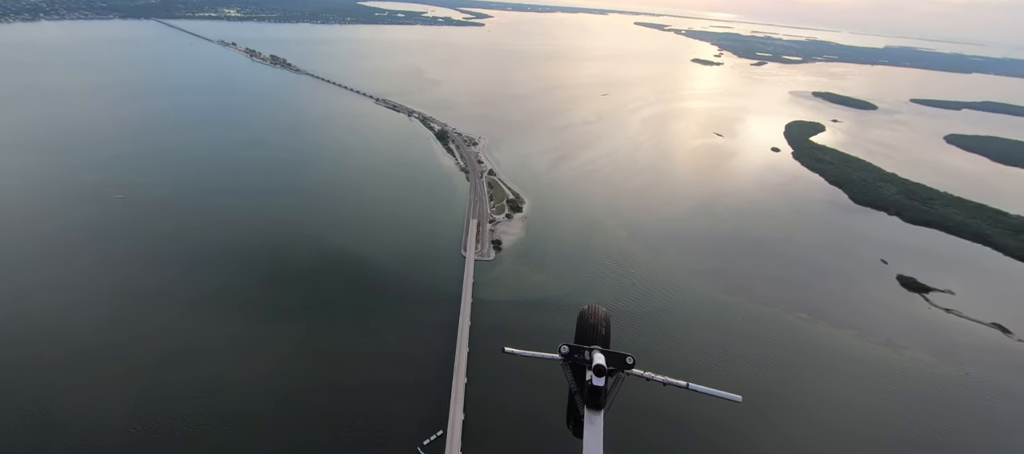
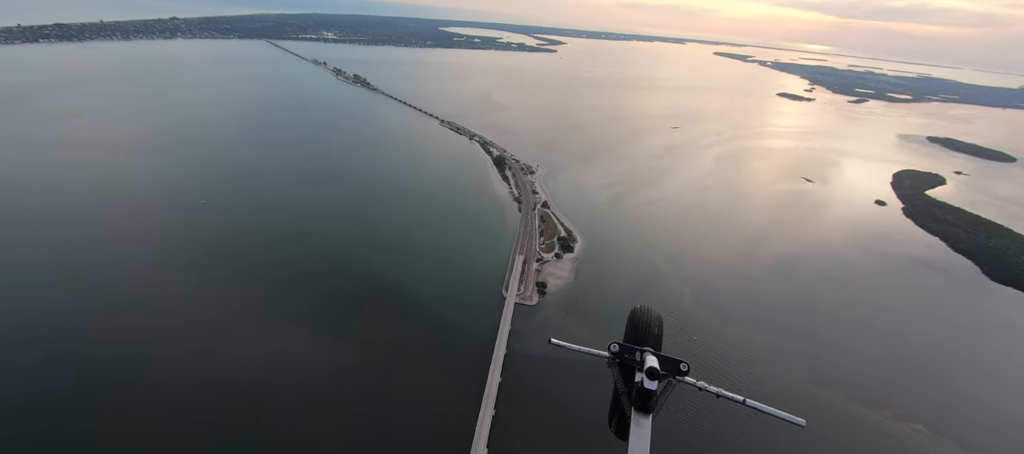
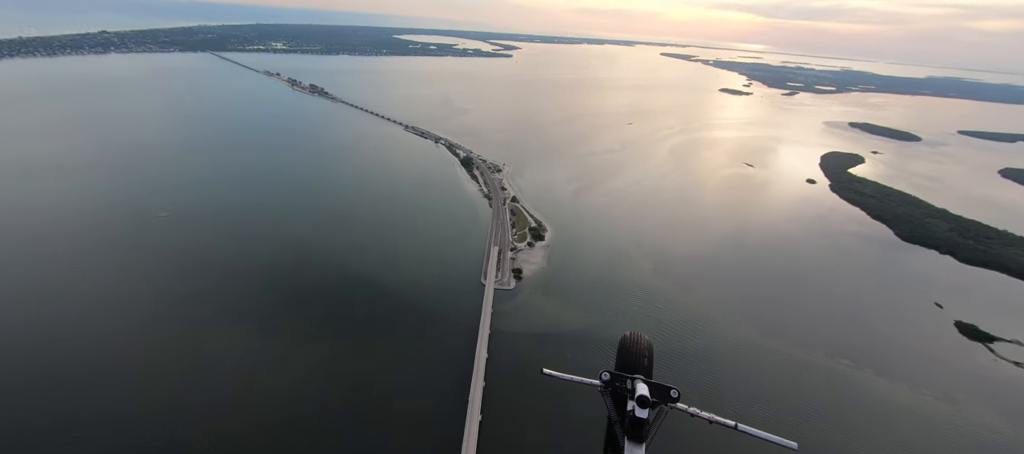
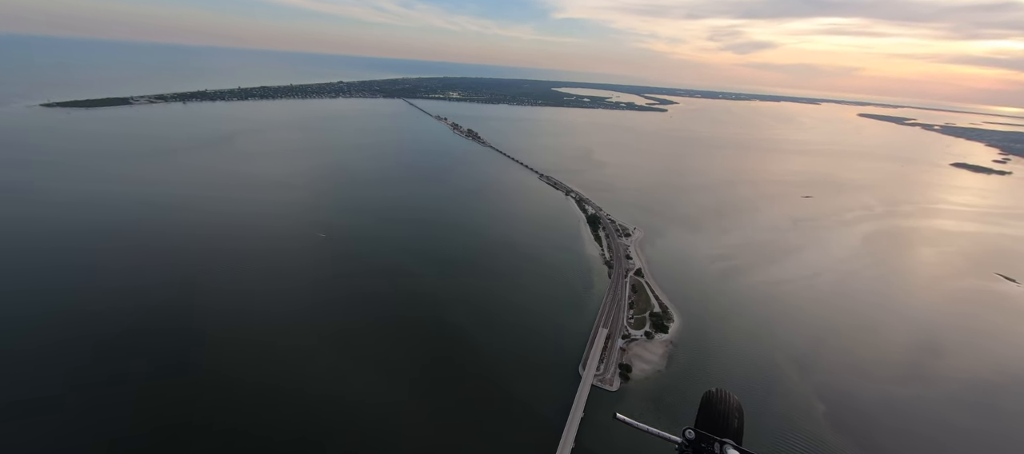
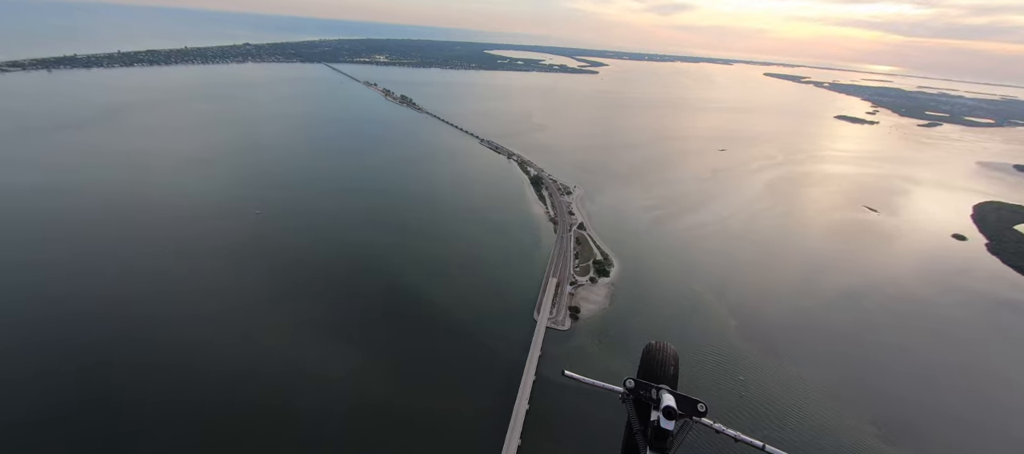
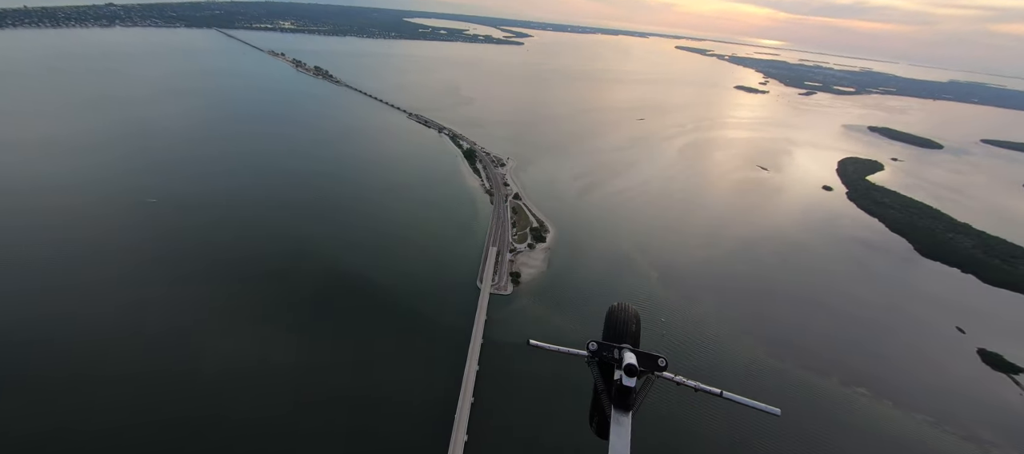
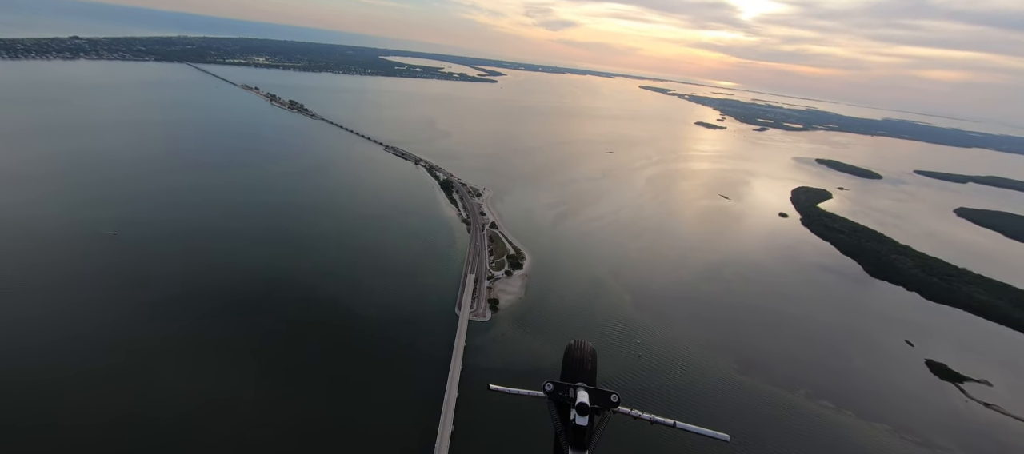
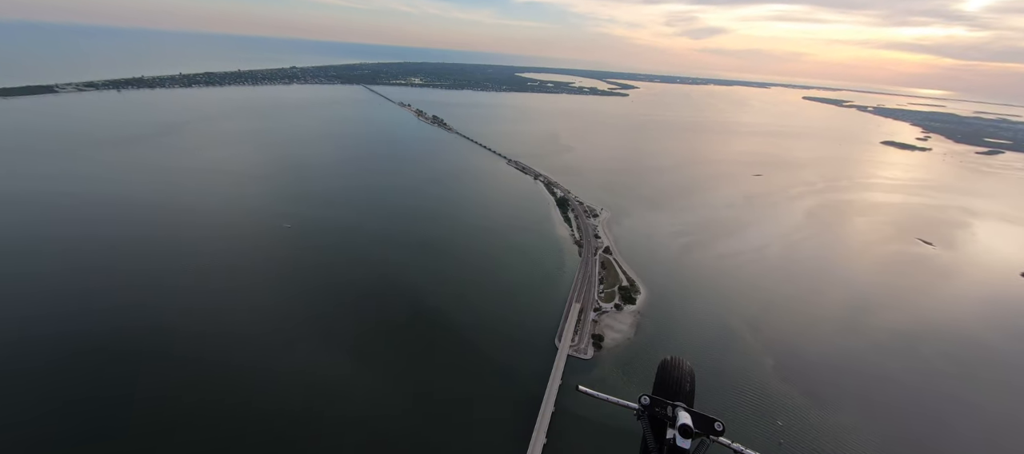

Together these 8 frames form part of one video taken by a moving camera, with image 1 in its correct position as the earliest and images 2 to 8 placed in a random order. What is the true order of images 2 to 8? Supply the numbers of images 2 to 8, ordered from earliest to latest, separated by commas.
3, 7, 6, 2, 5, 8, 4
